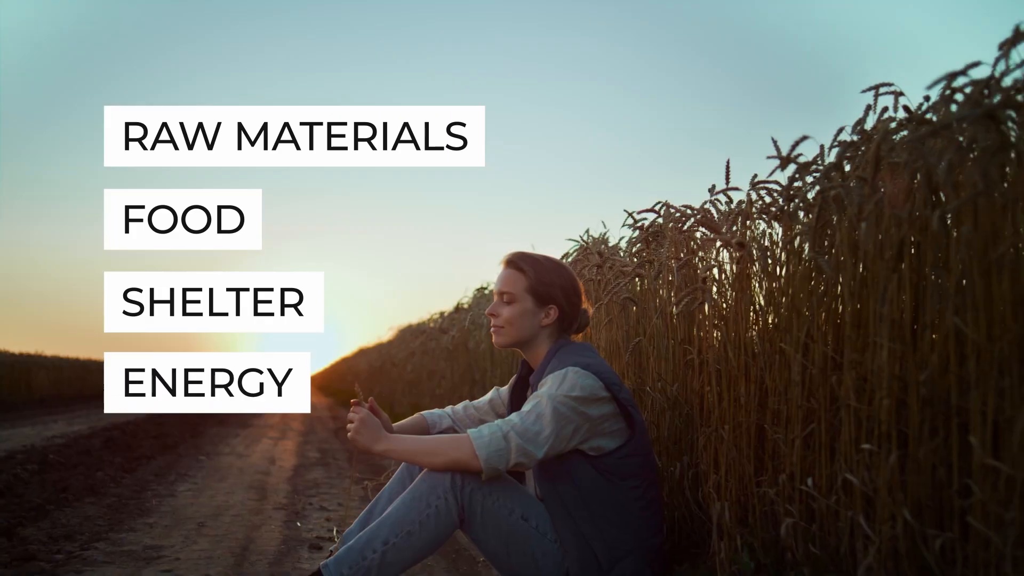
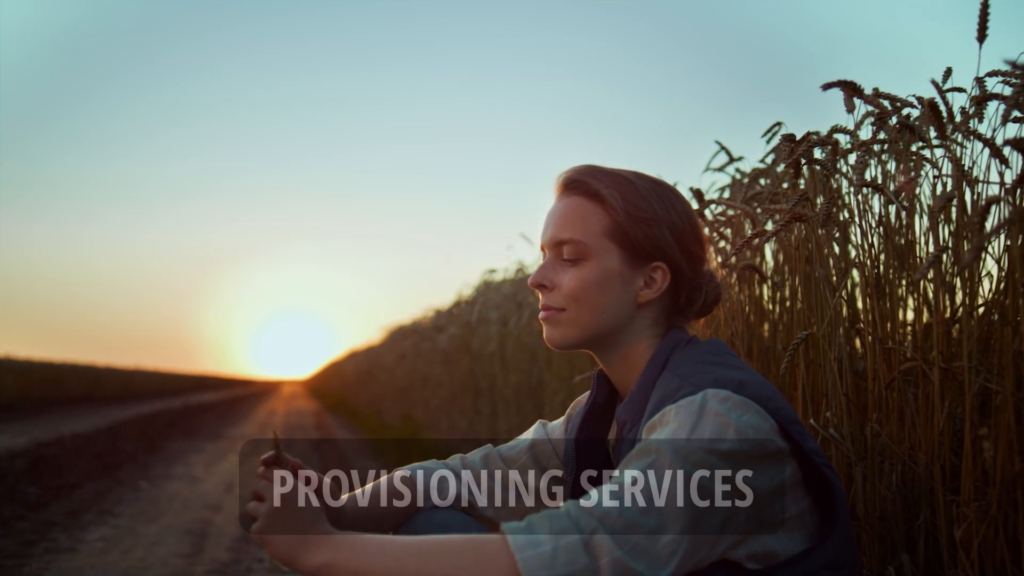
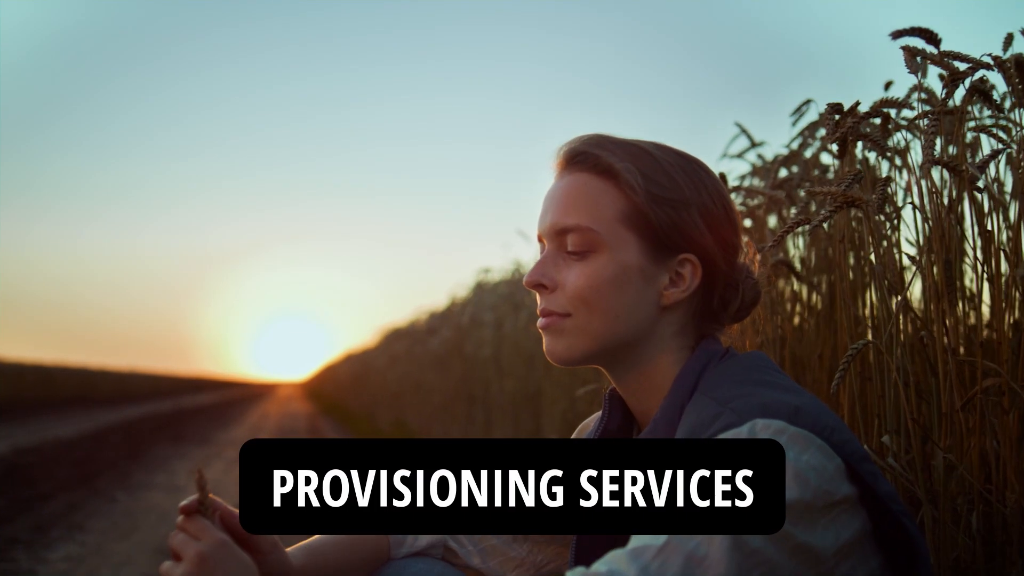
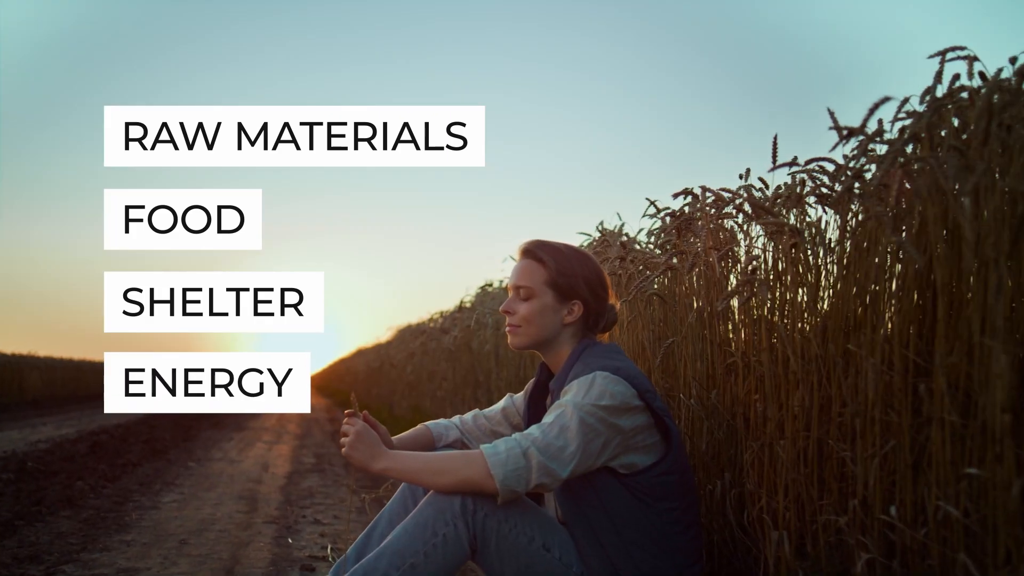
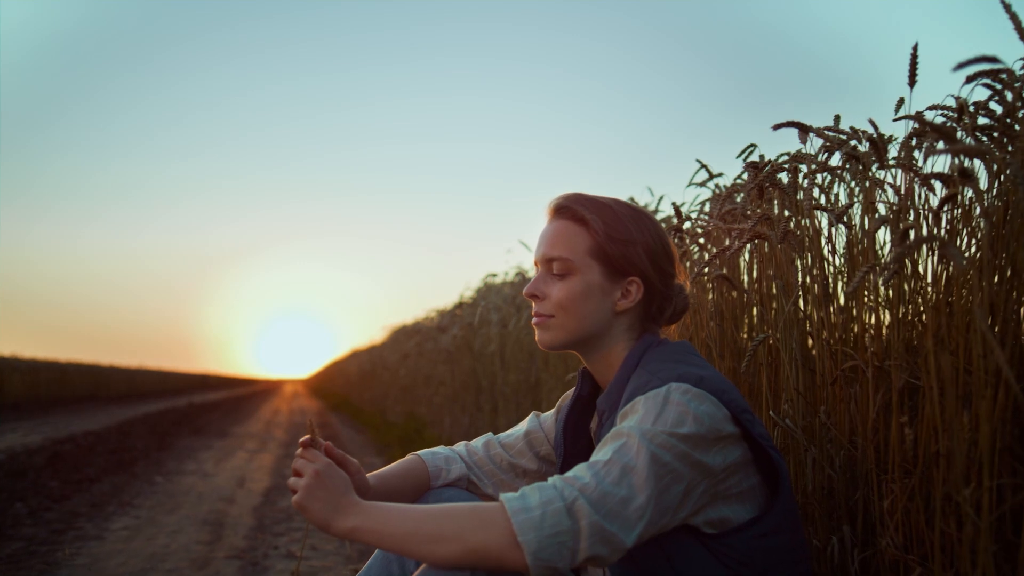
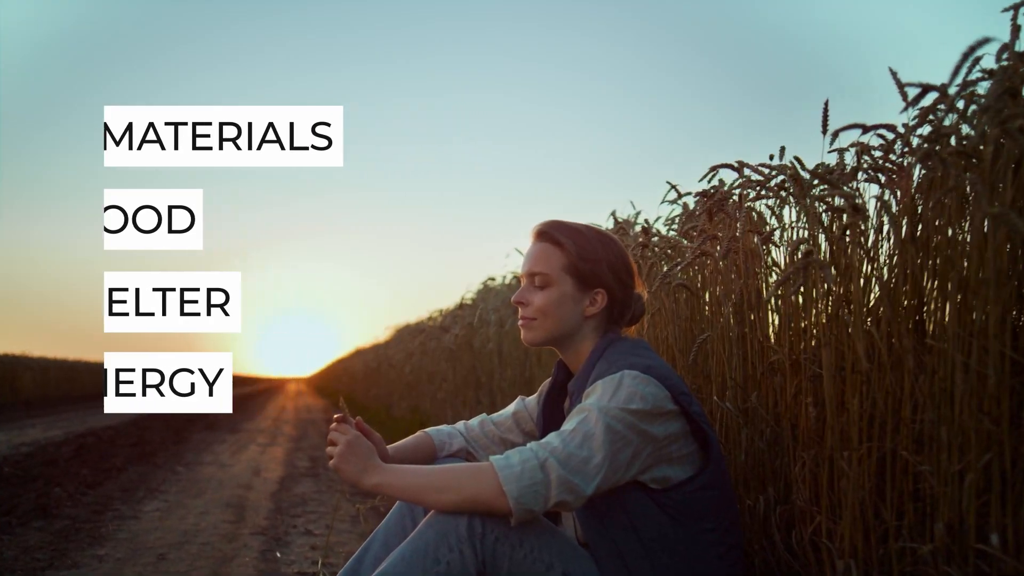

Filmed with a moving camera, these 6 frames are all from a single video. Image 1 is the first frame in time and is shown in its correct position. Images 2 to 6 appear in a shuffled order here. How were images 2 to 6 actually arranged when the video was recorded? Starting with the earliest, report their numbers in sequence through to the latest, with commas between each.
4, 6, 5, 2, 3
